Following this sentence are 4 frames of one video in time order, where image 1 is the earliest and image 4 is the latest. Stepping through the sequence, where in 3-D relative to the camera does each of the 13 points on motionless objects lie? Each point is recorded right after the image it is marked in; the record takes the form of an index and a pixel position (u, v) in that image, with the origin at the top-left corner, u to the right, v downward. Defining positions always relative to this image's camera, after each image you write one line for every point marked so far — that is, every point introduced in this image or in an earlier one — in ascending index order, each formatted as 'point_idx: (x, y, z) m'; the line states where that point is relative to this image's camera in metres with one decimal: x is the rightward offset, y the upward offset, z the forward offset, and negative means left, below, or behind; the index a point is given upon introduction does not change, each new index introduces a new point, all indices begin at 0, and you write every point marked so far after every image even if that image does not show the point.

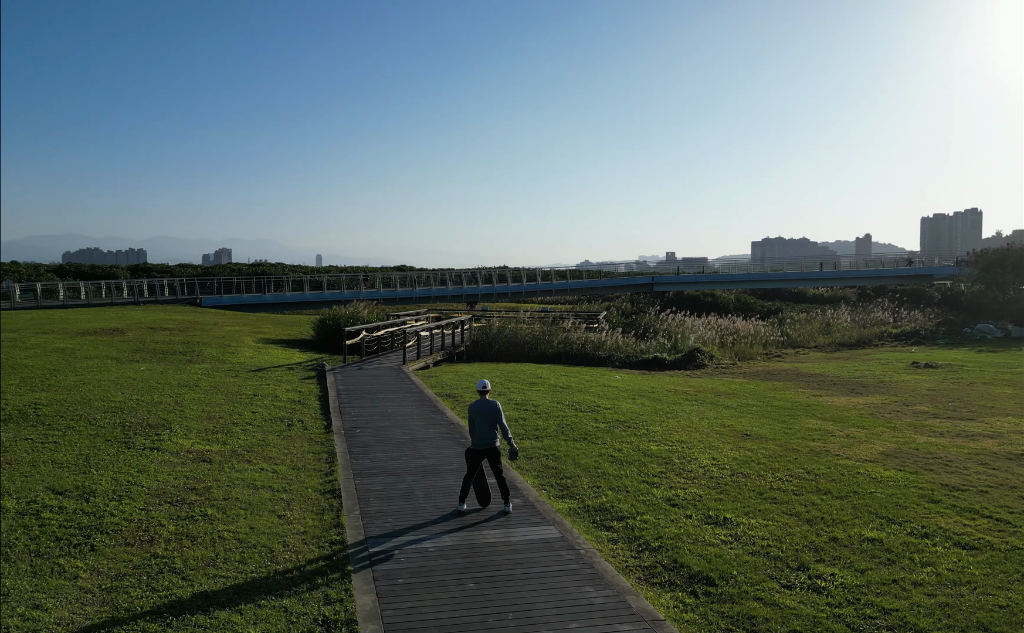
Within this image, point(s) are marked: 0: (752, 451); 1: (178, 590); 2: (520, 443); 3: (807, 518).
0: (+4.8, -2.7, +13.9) m
1: (-2.5, -2.0, +5.3) m
2: (+0.2, -2.6, +14.1) m
3: (+3.6, -2.4, +8.5) m
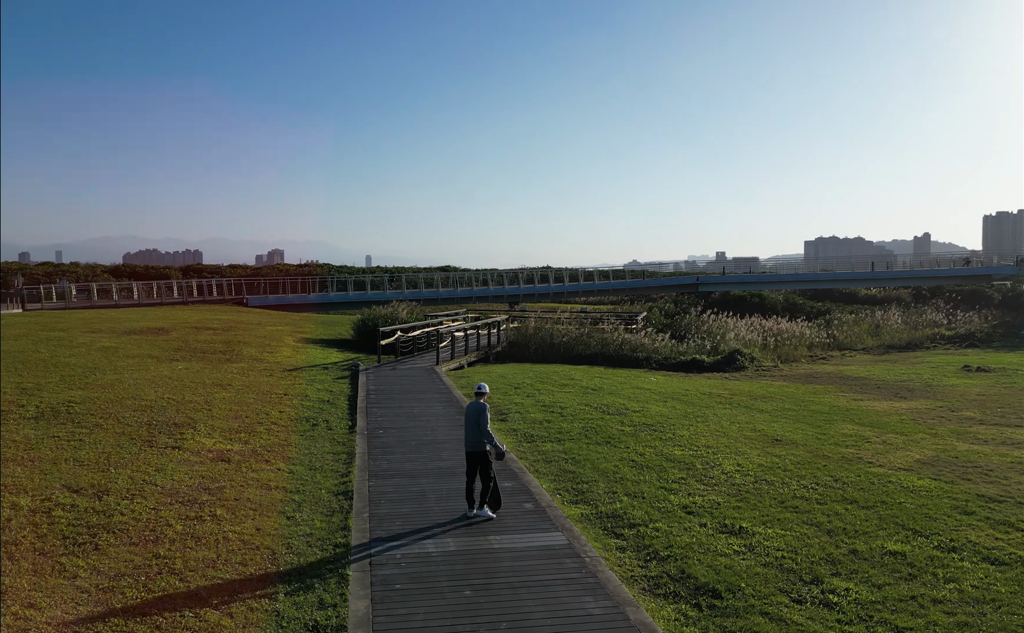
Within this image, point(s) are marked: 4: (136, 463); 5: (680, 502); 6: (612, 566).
0: (+5.2, -2.7, +13.5) m
1: (-2.5, -2.1, +5.3) m
2: (+0.6, -2.6, +14.0) m
3: (+3.7, -2.5, +8.2) m
4: (-5.0, -1.9, +9.3) m
5: (+2.2, -2.5, +9.3) m
6: (+0.9, -2.4, +6.6) m
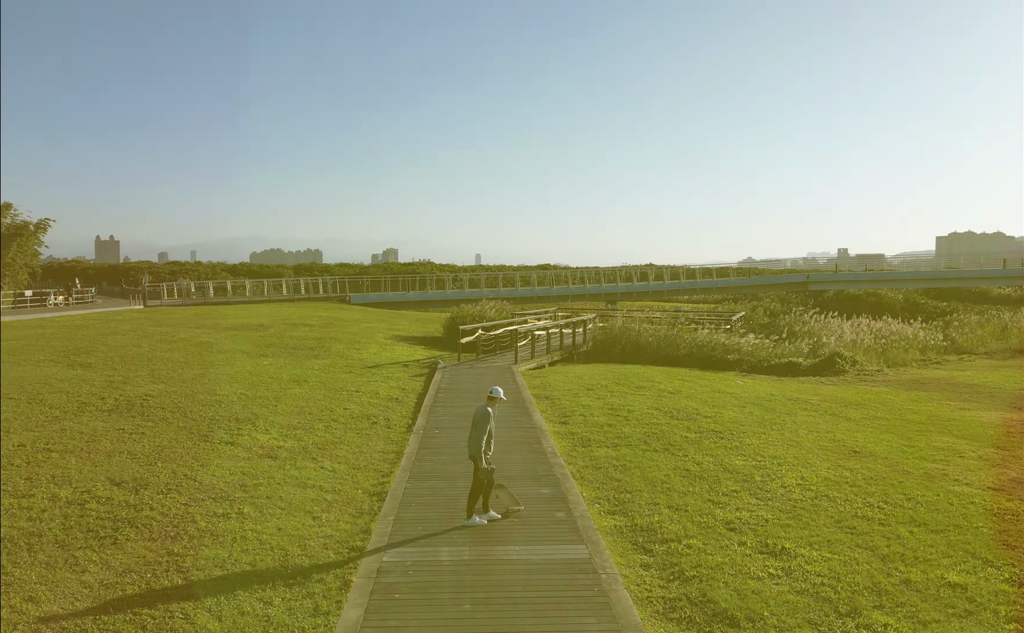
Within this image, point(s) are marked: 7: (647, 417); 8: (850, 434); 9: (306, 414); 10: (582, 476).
0: (+6.1, -2.8, +12.6) m
1: (-2.6, -2.1, +5.4) m
2: (+1.6, -2.6, +13.6) m
3: (+4.0, -2.5, +7.5) m
4: (-4.5, -1.9, +9.7) m
5: (+2.7, -2.5, +8.8) m
6: (+1.0, -2.4, +6.3) m
7: (+3.7, -2.8, +19.7) m
8: (+8.9, -3.1, +18.9) m
9: (-4.7, -2.2, +15.8) m
10: (+1.1, -2.5, +11.2) m
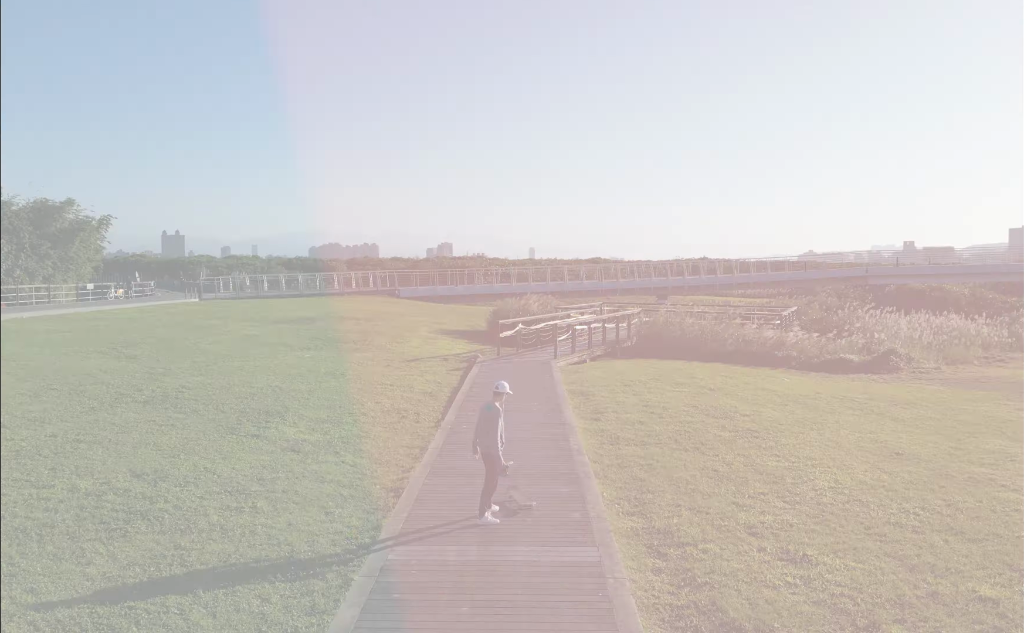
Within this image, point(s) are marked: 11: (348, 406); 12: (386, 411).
0: (+6.5, -2.7, +12.1) m
1: (-2.6, -2.1, +5.4) m
2: (+2.1, -2.5, +13.4) m
3: (+4.1, -2.5, +7.1) m
4: (-4.2, -1.9, +9.8) m
5: (+2.8, -2.5, +8.5) m
6: (+1.1, -2.4, +6.1) m
7: (+4.6, -2.7, +19.3) m
8: (+9.7, -3.0, +18.2) m
9: (-4.0, -2.1, +16.0) m
10: (+1.5, -2.5, +11.0) m
11: (-4.0, -2.1, +16.5) m
12: (-3.1, -2.2, +16.7) m
